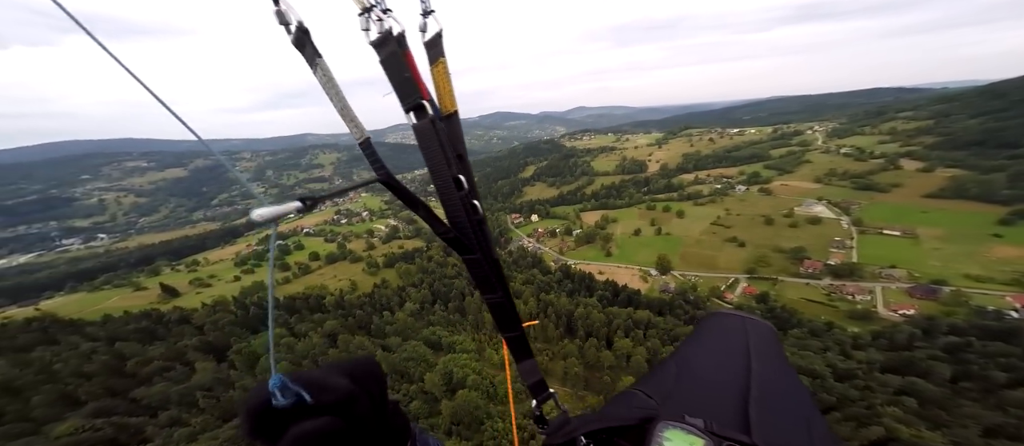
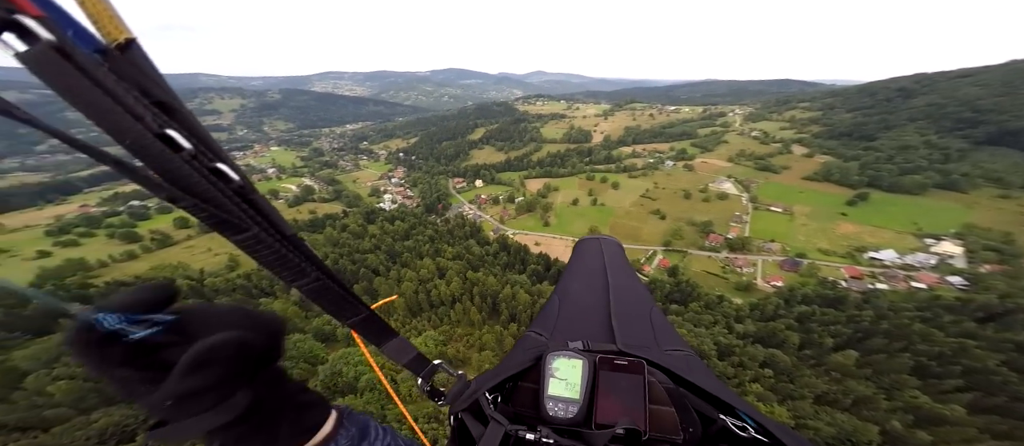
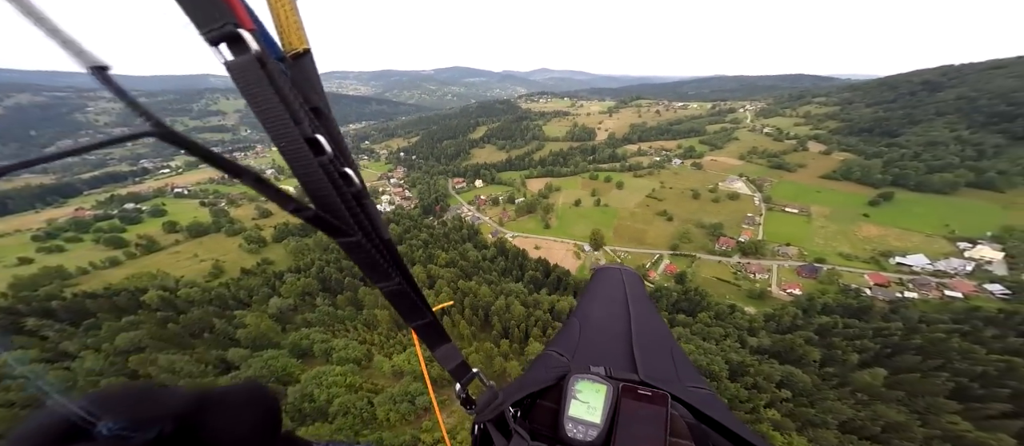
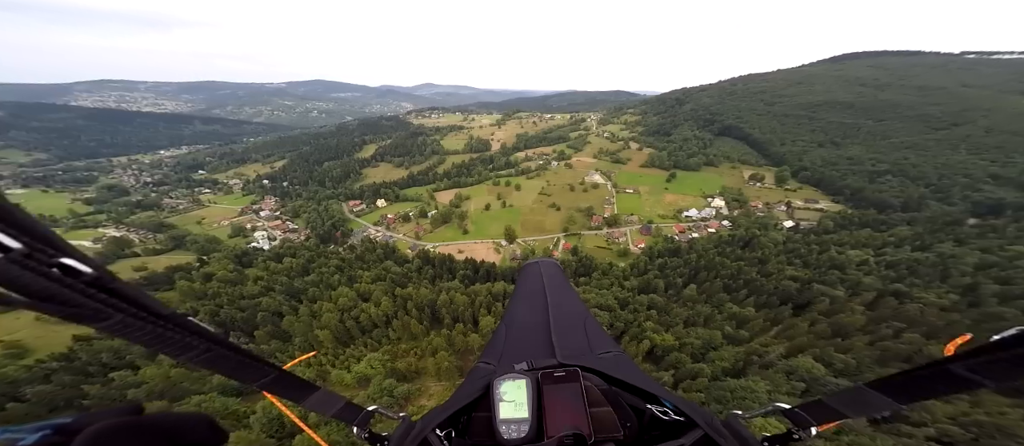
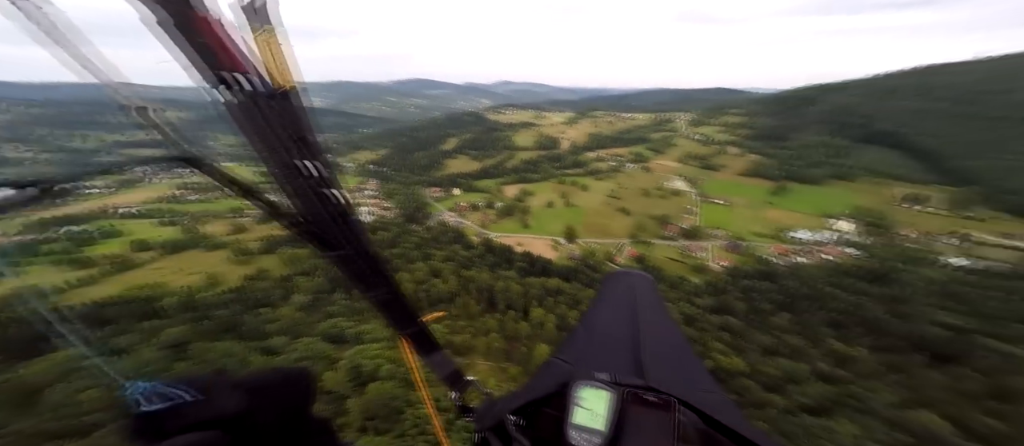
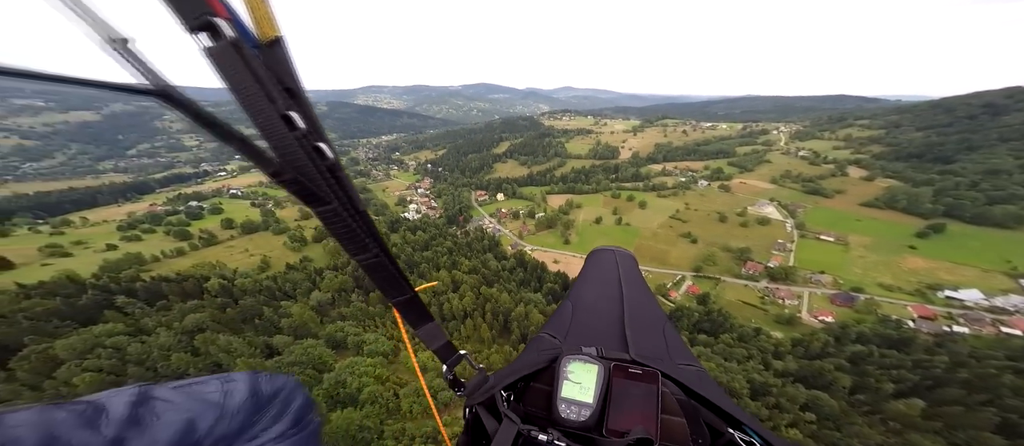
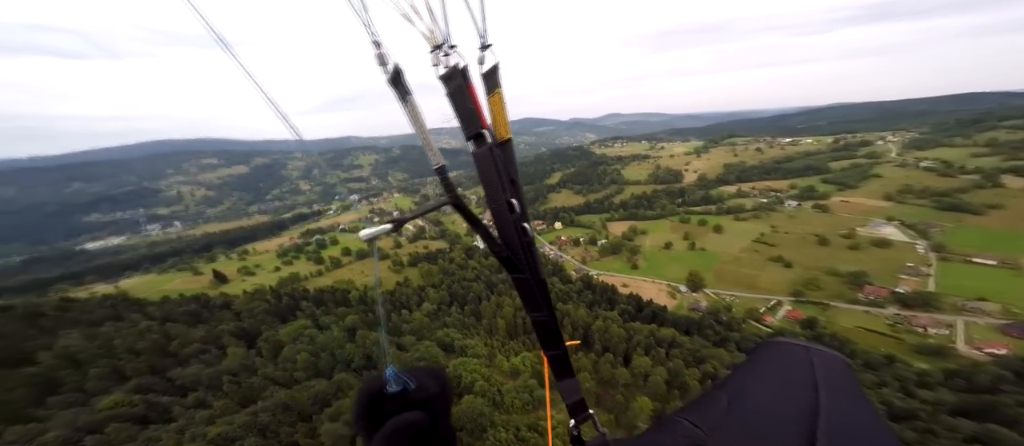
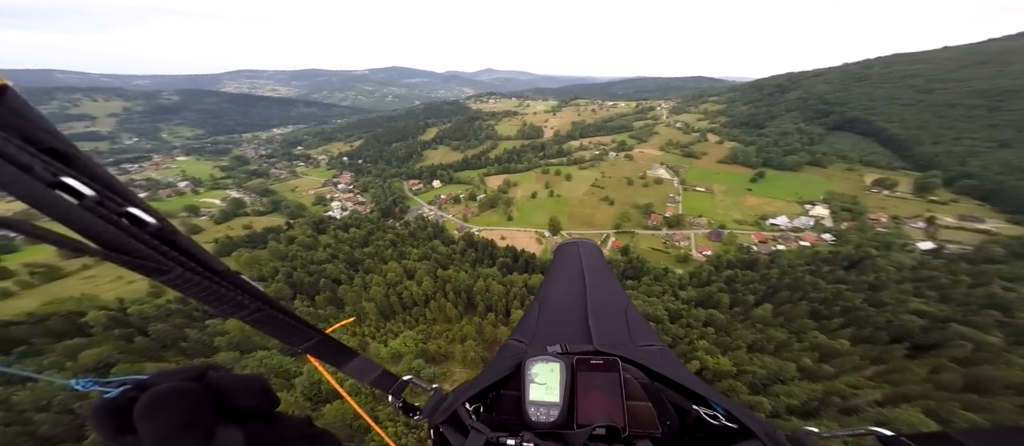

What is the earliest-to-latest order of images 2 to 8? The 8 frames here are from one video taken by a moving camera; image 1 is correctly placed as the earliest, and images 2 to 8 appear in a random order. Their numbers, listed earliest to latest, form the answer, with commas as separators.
7, 5, 4, 8, 2, 6, 3
